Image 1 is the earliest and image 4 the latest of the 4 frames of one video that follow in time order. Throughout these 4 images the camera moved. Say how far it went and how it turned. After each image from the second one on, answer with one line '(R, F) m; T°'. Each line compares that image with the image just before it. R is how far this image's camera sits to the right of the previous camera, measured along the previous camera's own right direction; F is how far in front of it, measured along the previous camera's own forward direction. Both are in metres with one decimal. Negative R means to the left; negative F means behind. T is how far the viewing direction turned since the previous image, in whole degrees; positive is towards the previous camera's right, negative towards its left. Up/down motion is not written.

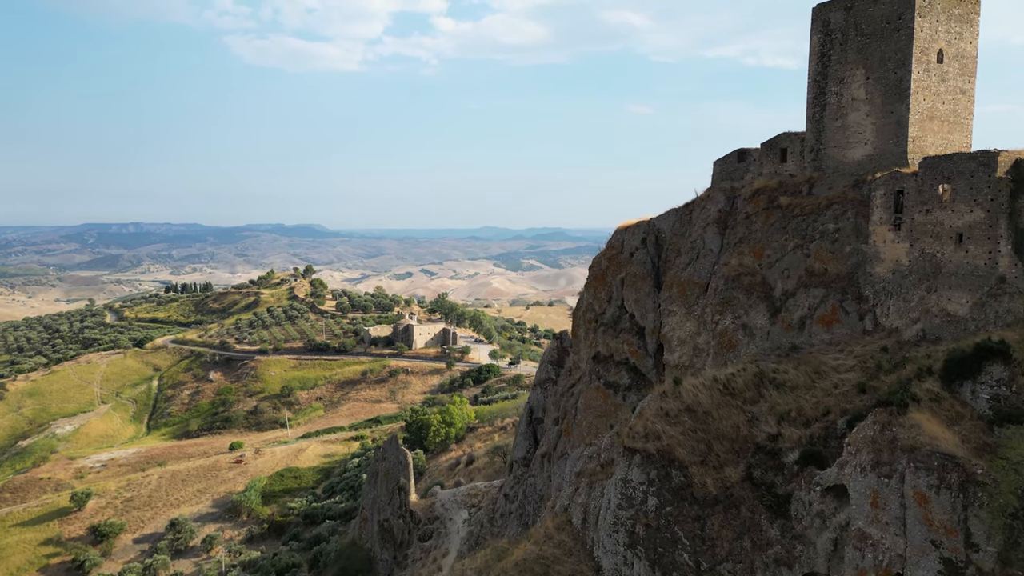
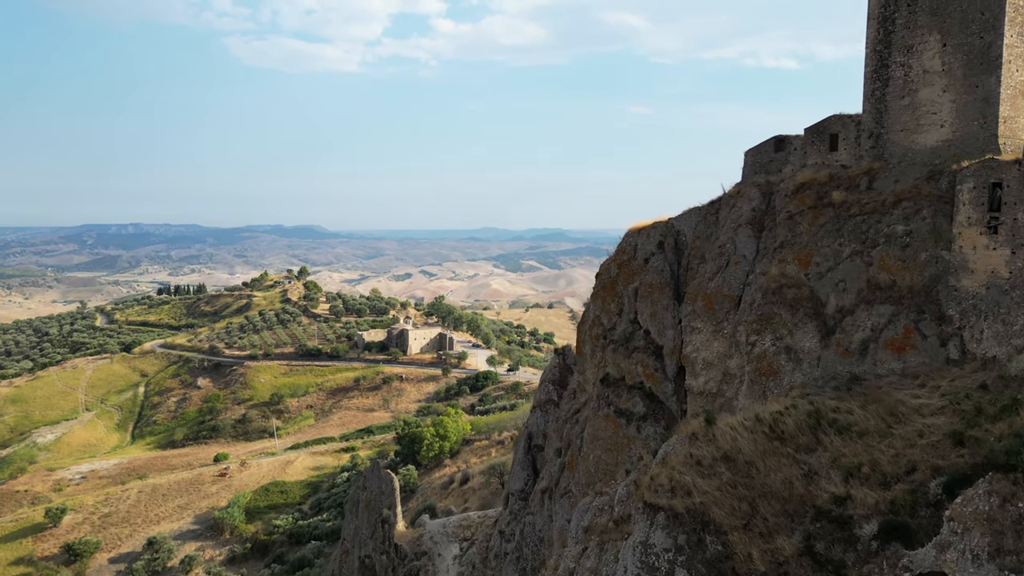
(+0.1, +2.4) m; 0°
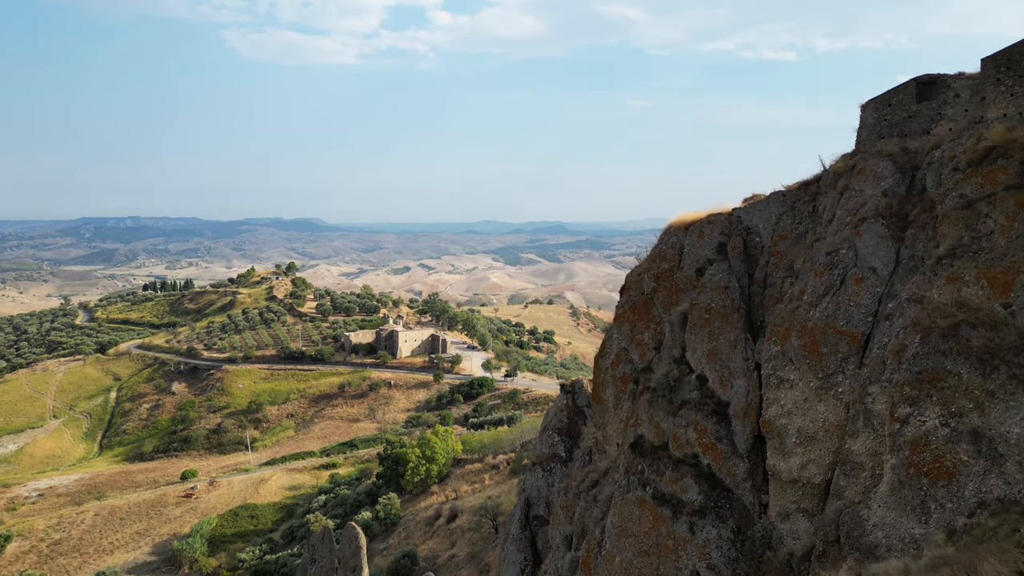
(+0.1, +4.8) m; 0°
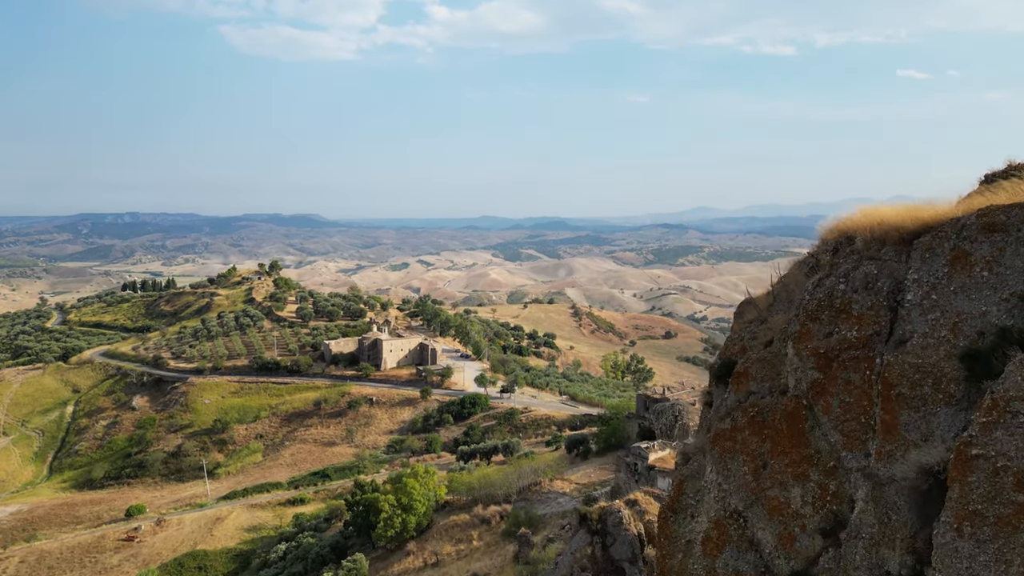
(+0.2, +6.3) m; 0°
